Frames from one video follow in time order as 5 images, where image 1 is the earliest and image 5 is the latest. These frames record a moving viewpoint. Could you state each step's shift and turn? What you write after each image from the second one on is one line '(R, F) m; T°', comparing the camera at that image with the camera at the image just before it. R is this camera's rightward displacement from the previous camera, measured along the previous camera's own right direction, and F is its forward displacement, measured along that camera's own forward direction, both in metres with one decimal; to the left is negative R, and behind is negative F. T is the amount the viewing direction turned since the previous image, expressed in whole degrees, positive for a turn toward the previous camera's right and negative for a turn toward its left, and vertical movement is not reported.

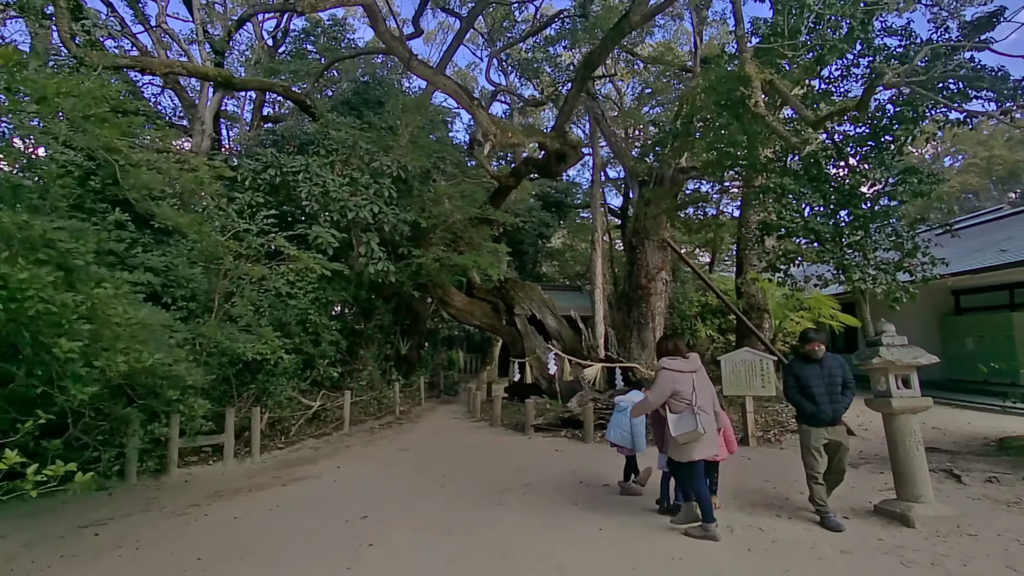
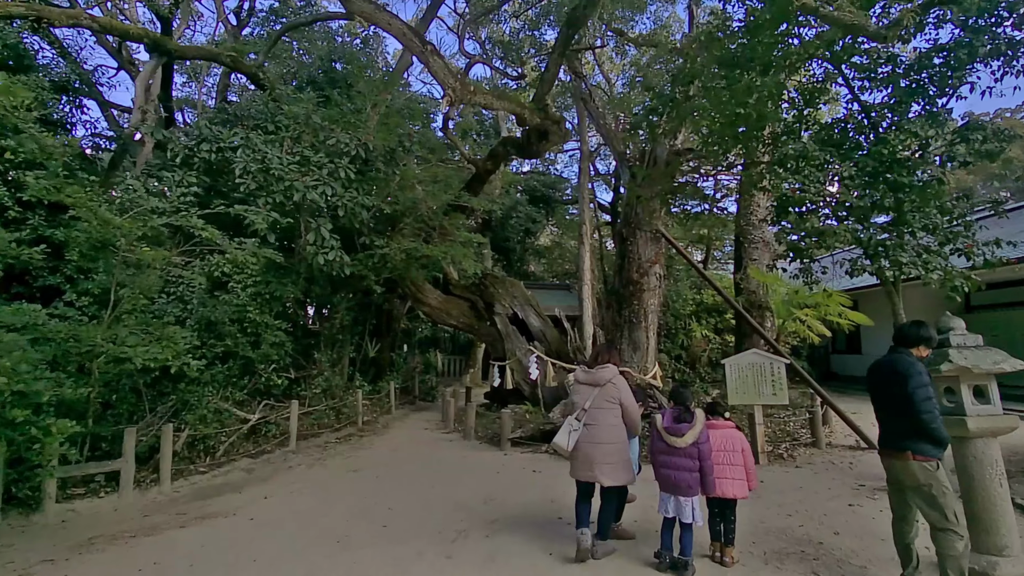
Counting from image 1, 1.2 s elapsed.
(+0.3, +1.1) m; +1°
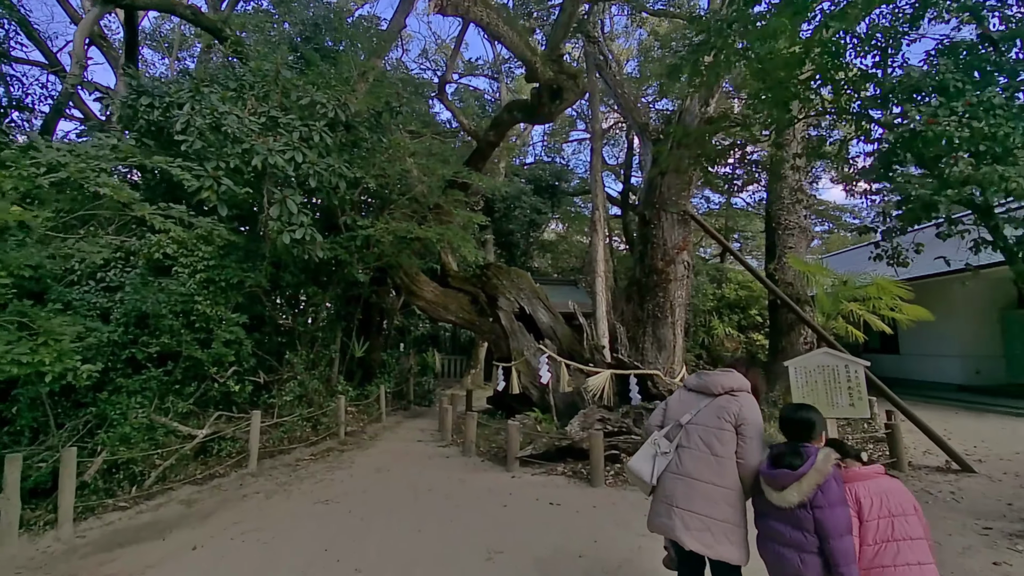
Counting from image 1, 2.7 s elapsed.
(-0.1, +1.4) m; 0°
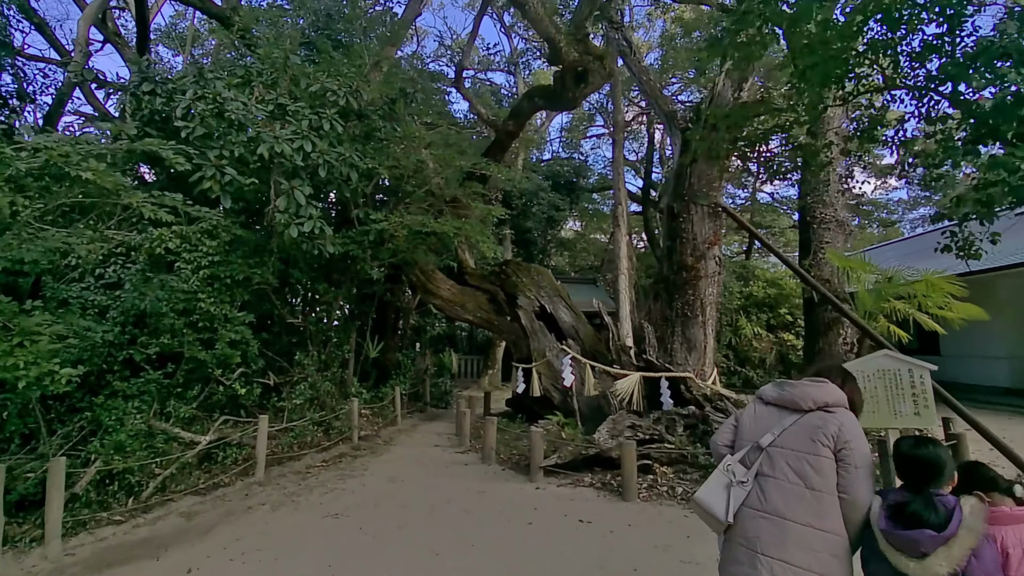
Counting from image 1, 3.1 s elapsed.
(-0.1, +0.5) m; -2°
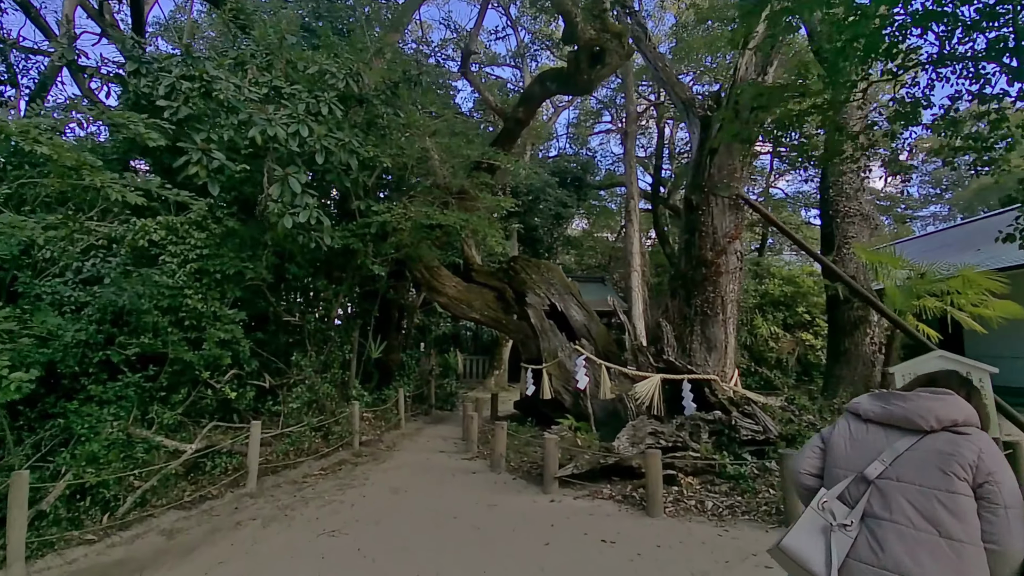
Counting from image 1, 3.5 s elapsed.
(-0.1, +0.5) m; 0°
